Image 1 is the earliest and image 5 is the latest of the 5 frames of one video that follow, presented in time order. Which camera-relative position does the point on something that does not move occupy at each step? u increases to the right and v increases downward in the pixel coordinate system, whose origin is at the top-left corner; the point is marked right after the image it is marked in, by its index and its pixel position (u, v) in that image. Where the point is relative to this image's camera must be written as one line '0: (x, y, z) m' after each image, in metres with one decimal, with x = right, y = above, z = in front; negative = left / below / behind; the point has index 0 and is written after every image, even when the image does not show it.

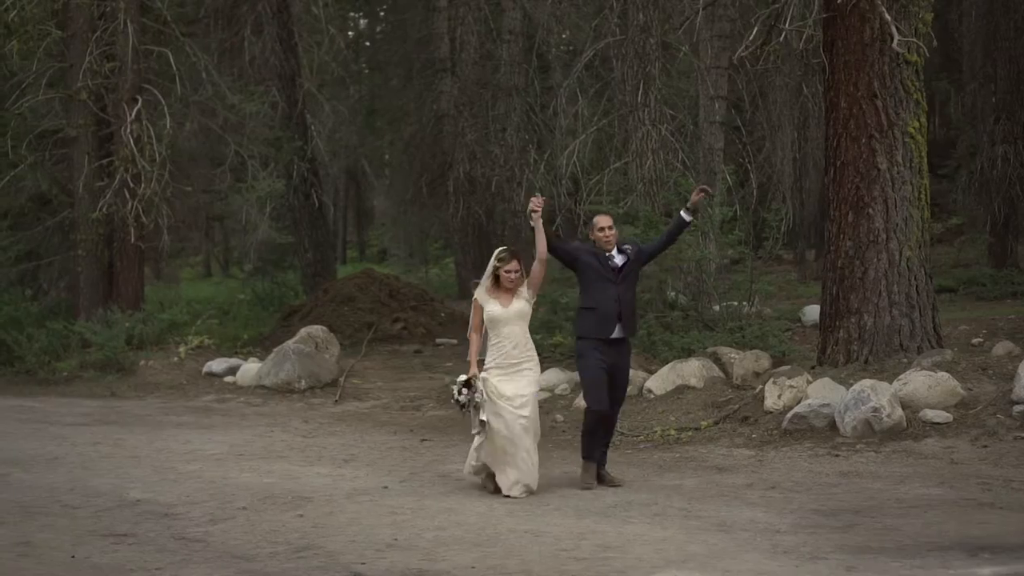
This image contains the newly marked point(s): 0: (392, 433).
0: (-0.9, -1.1, +9.4) m
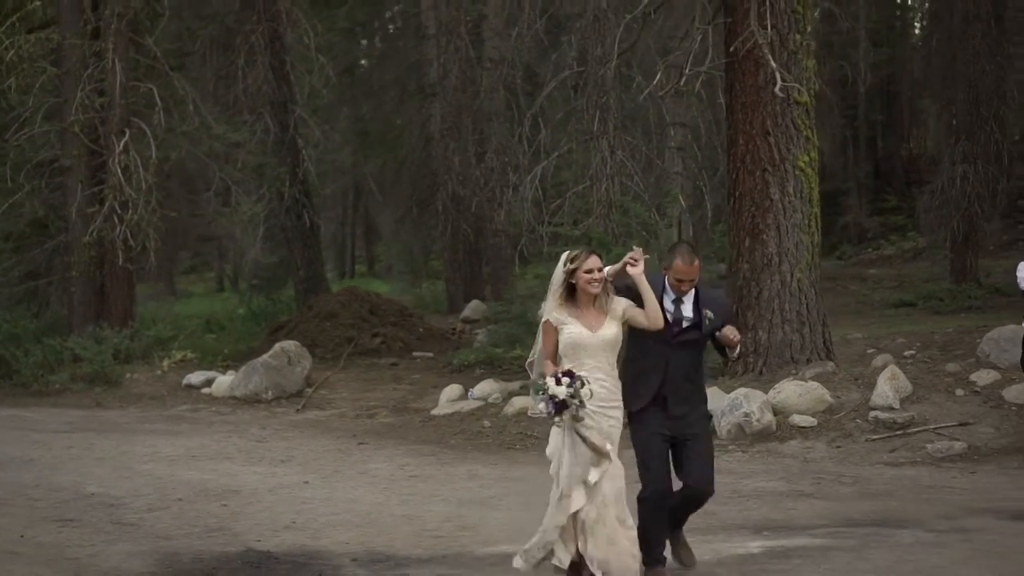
0: (-1.5, -1.3, +10.5) m
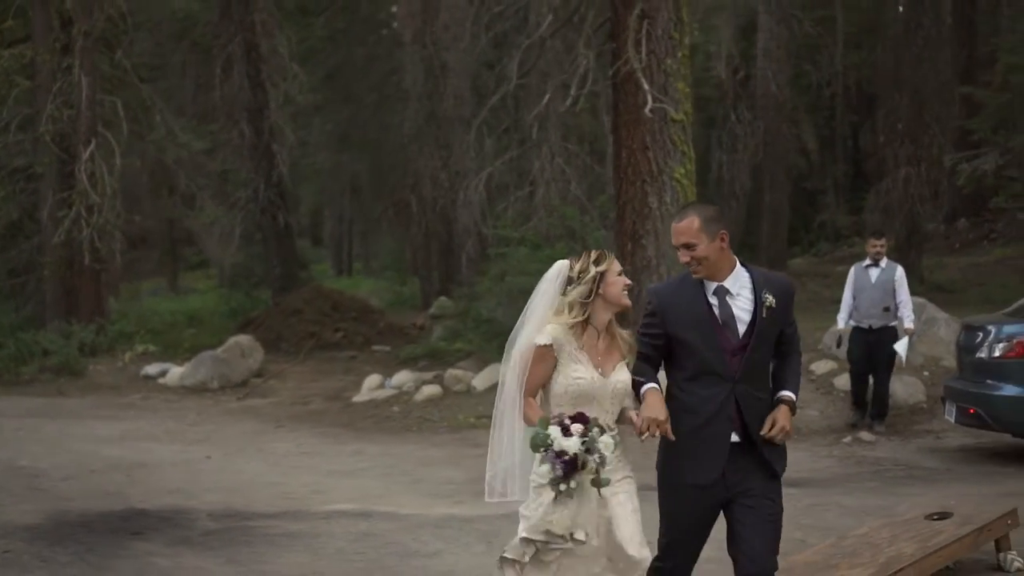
0: (-2.4, -1.3, +11.6) m
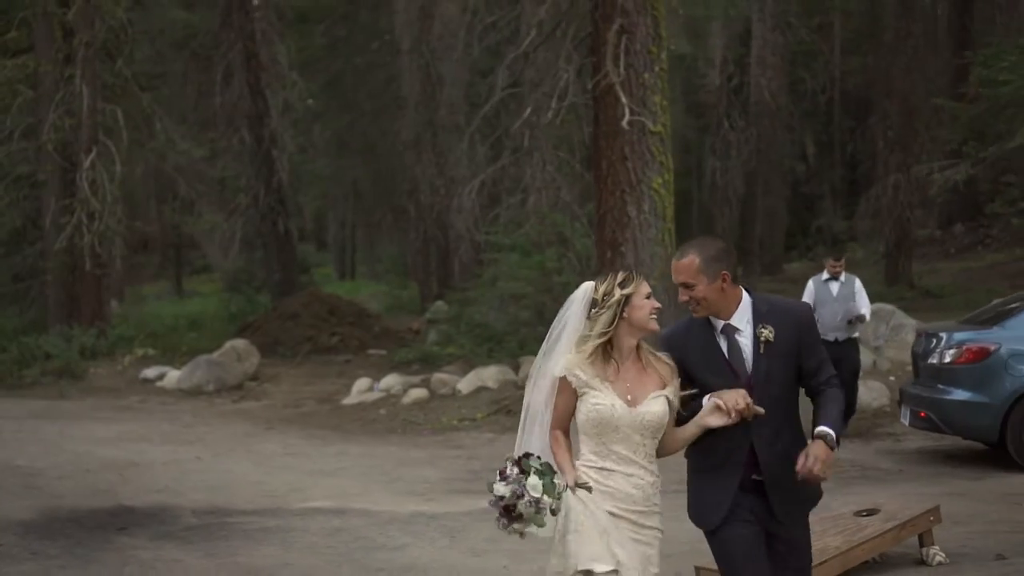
0: (-2.6, -1.4, +12.0) m
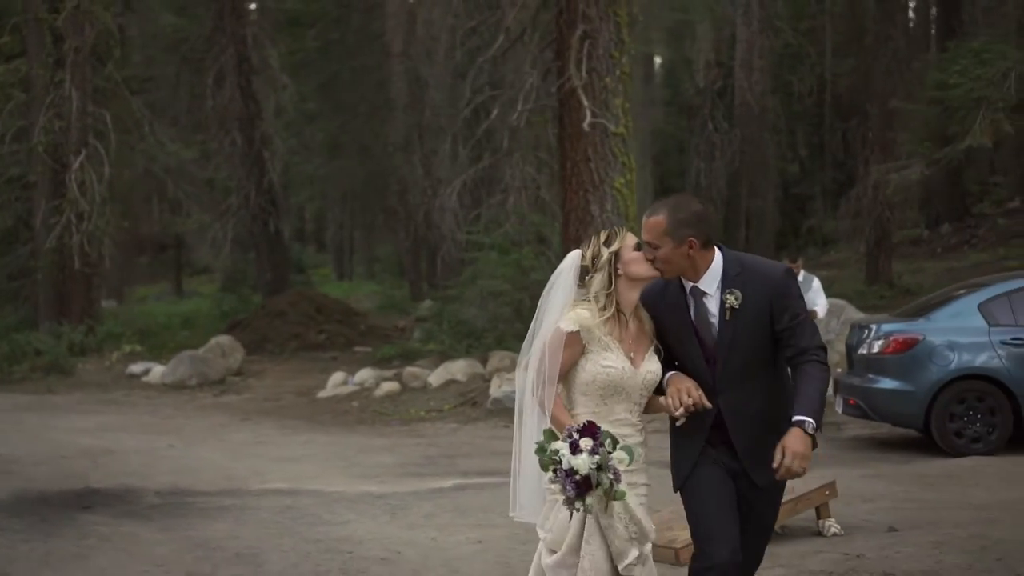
0: (-2.9, -1.3, +12.4) m
